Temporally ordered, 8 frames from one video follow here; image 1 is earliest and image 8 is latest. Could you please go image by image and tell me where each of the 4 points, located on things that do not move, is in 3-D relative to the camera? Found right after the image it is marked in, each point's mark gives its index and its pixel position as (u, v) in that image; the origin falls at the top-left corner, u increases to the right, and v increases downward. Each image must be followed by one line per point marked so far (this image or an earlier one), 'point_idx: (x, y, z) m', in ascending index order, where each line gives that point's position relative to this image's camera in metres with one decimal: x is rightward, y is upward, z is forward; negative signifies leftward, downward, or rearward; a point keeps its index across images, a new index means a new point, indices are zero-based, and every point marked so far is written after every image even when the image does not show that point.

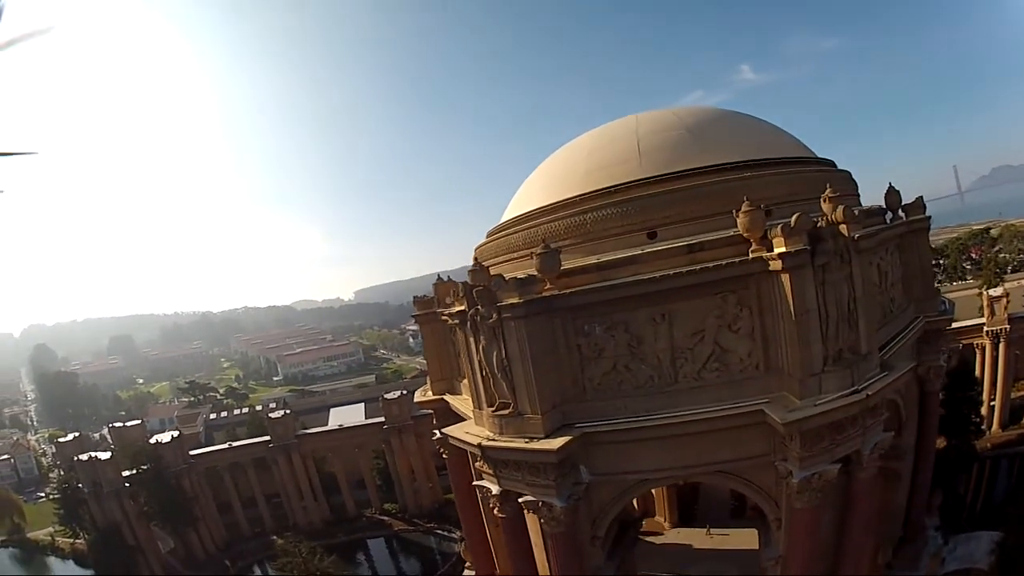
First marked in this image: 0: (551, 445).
0: (+0.6, -2.9, +11.3) m
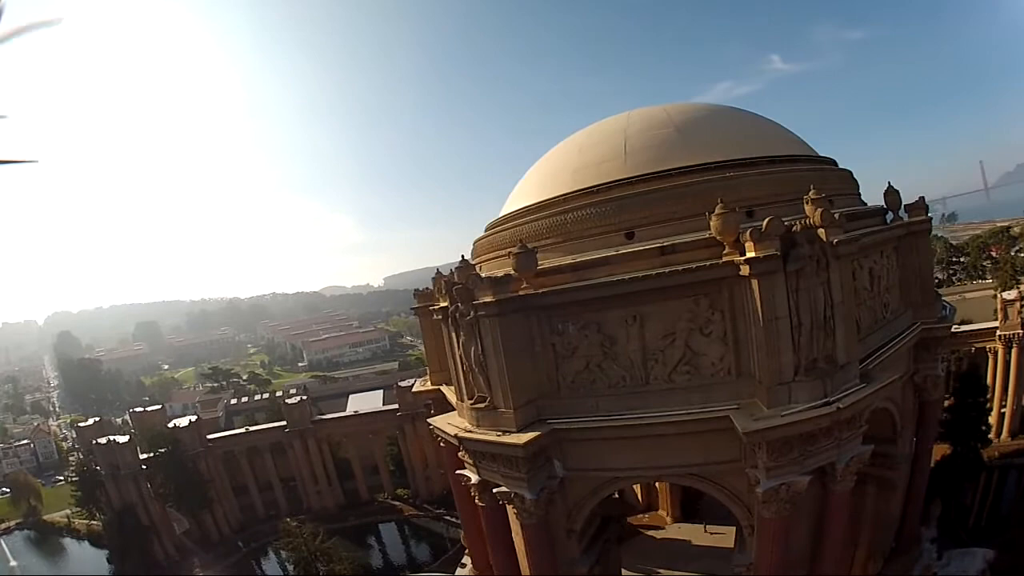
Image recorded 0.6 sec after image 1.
0: (0.0, -2.9, +11.2) m
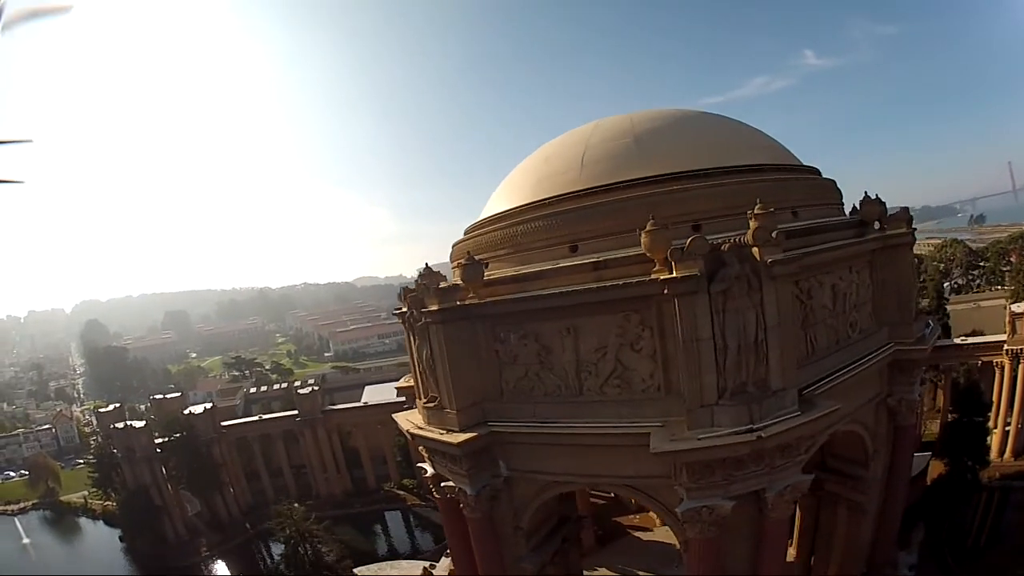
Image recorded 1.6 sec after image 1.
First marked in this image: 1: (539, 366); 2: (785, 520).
0: (-1.1, -3.1, +11.1) m
1: (+0.7, -1.6, +10.9) m
2: (+4.3, -3.8, +8.1) m
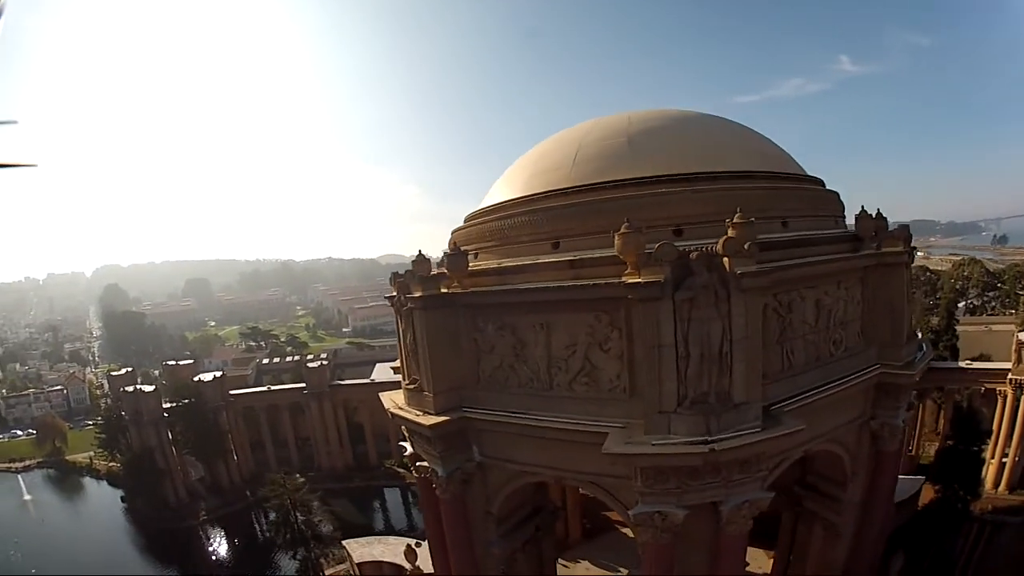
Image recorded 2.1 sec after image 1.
0: (-1.8, -2.9, +11.1) m
1: (+0.1, -1.5, +10.8) m
2: (+3.5, -4.0, +8.0) m
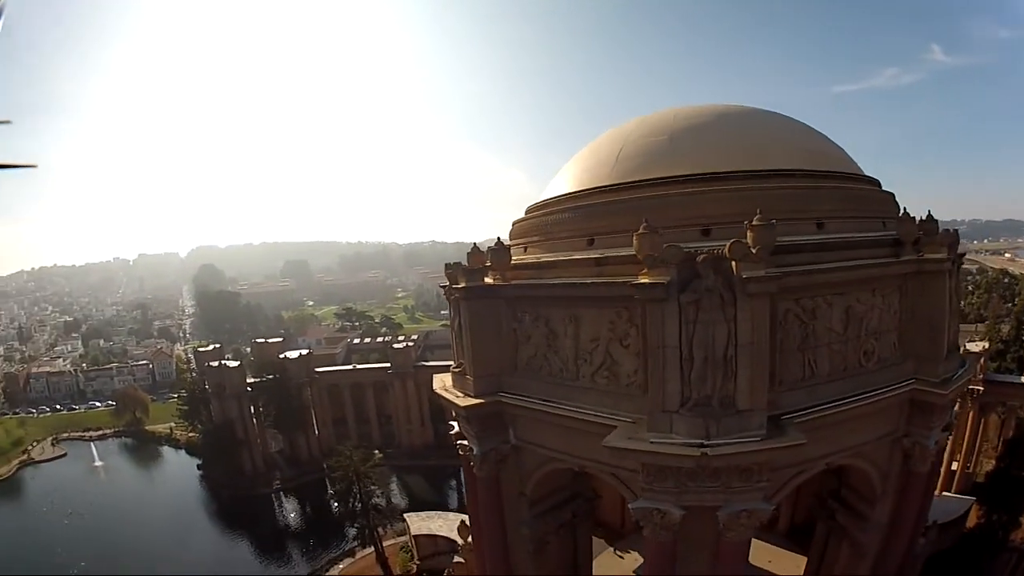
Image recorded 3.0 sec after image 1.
0: (-1.1, -2.7, +12.0) m
1: (+0.7, -1.4, +11.4) m
2: (+3.6, -4.0, +8.2) m
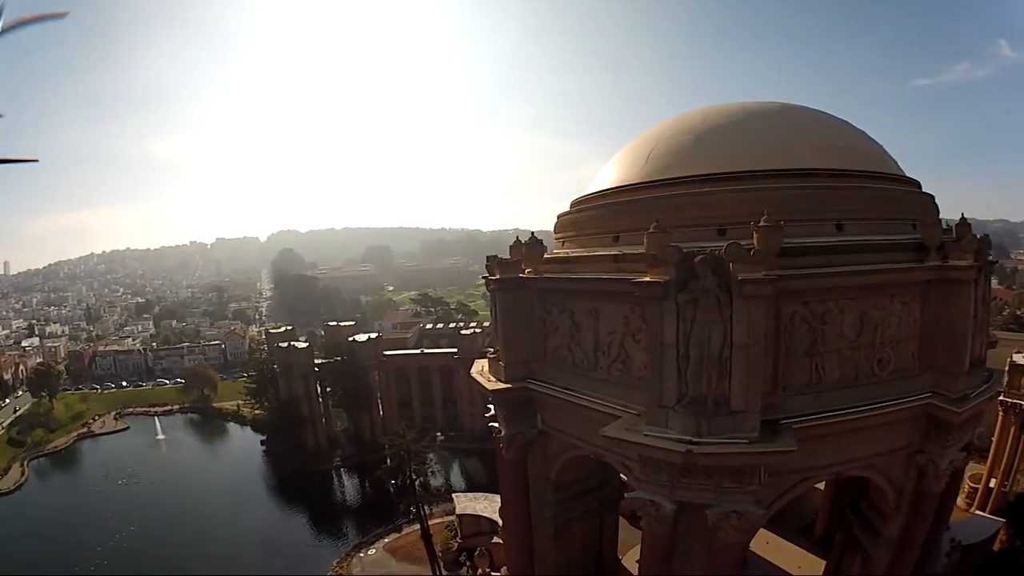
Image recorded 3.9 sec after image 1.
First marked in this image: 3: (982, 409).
0: (-0.6, -2.5, +12.8) m
1: (+1.2, -1.3, +12.0) m
2: (+3.7, -4.0, +8.6) m
3: (+10.3, -2.7, +11.2) m
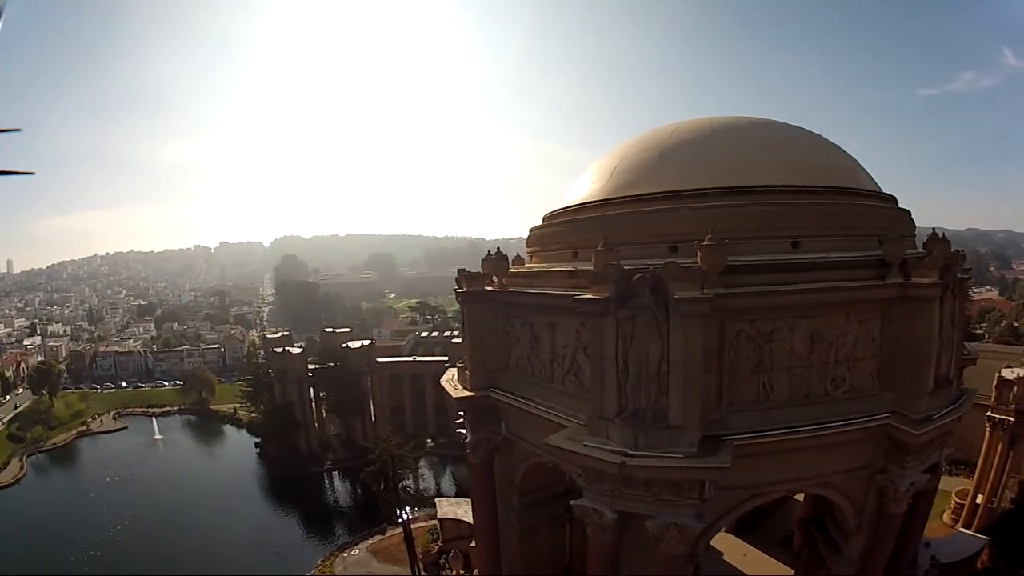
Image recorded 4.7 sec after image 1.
0: (-1.5, -2.8, +12.9) m
1: (+0.4, -1.5, +12.1) m
2: (+2.8, -4.3, +8.6) m
3: (+9.4, -3.1, +11.1) m
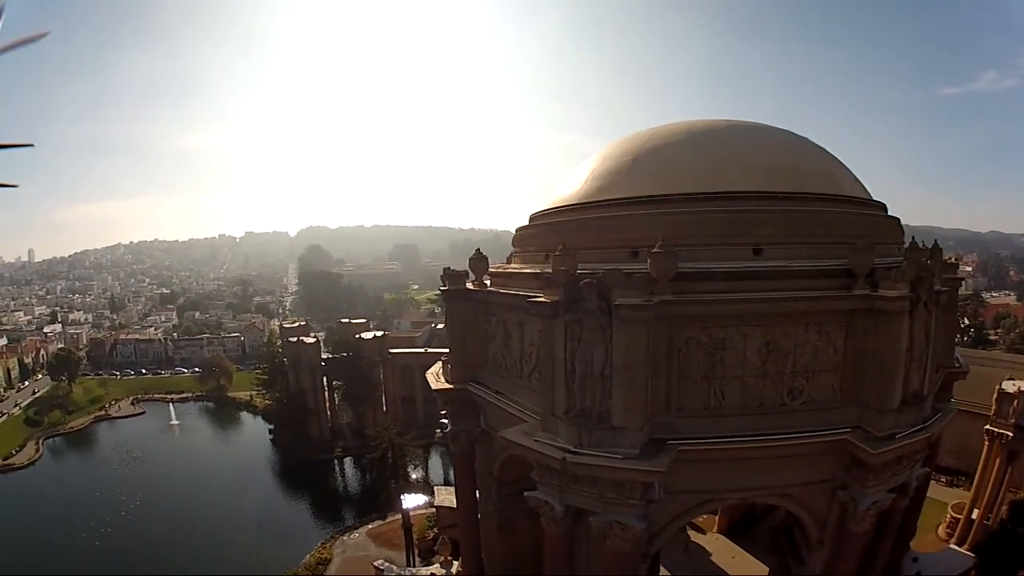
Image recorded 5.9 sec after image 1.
0: (-2.1, -2.7, +13.5) m
1: (-0.3, -1.6, +12.5) m
2: (+1.9, -4.4, +8.9) m
3: (+8.7, -3.3, +11.1) m
